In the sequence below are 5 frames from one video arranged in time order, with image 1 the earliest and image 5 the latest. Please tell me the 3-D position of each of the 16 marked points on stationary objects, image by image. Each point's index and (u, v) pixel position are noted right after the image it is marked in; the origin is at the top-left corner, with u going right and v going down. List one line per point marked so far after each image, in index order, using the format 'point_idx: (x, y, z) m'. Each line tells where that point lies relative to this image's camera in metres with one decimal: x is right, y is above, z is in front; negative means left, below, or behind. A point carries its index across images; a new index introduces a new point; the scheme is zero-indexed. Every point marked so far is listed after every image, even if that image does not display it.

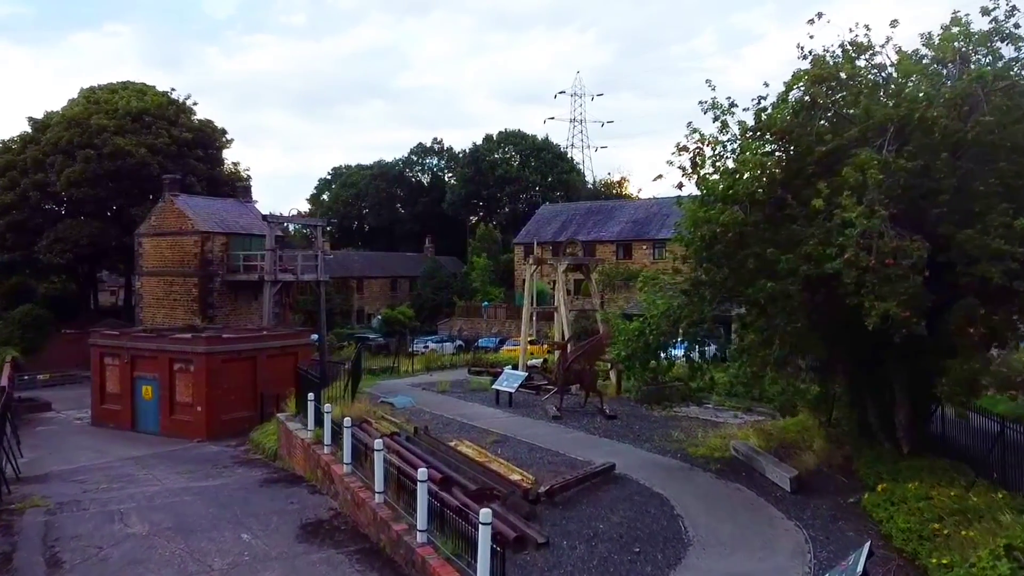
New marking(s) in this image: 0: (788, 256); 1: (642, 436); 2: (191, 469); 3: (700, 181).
0: (+2.6, +0.3, +10.1) m
1: (+1.8, -2.0, +14.5) m
2: (-5.1, -2.9, +17.0) m
3: (+2.0, +1.1, +11.6) m
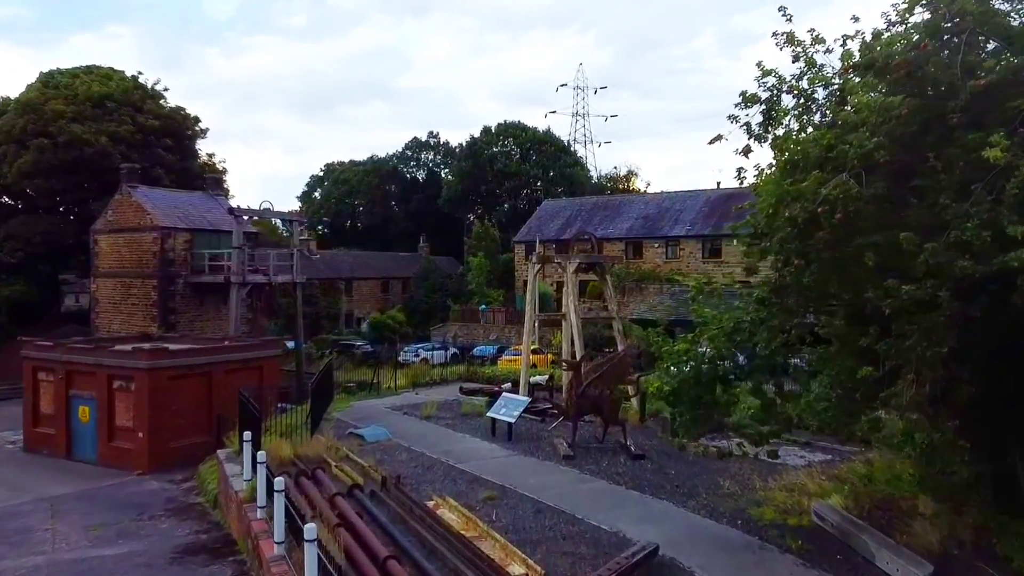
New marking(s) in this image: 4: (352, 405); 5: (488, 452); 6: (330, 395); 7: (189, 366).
0: (+2.6, +0.3, +6.7) m
1: (+1.8, -2.1, +11.0) m
2: (-5.1, -2.9, +13.5) m
3: (+2.0, +1.1, +8.1) m
4: (-2.7, -2.0, +18.2) m
5: (-0.3, -2.0, +13.4) m
6: (-3.1, -1.8, +17.6) m
7: (-5.9, -1.4, +19.6) m
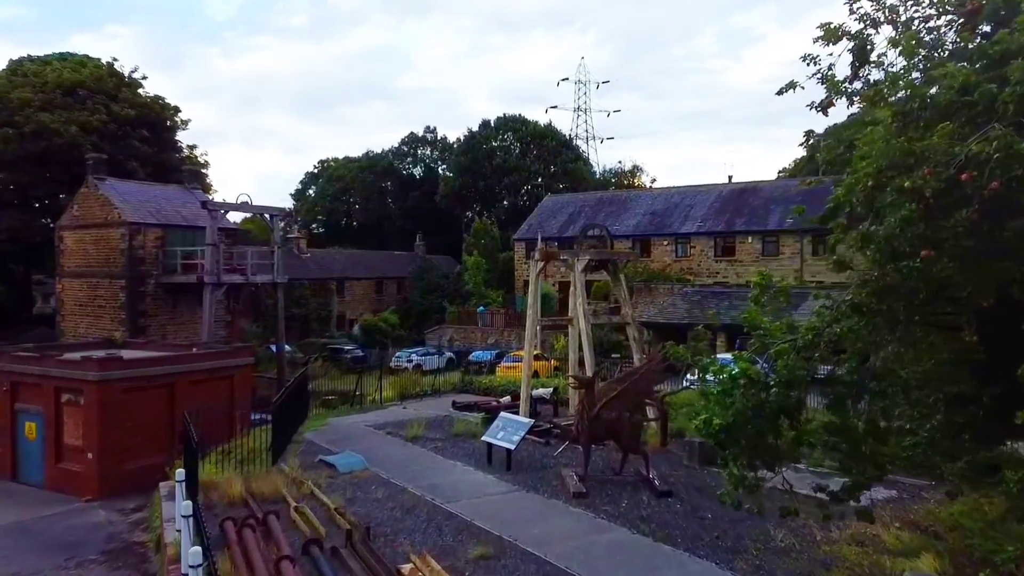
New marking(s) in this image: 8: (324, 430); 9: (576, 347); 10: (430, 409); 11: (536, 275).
0: (+2.6, +0.2, +4.4) m
1: (+1.7, -2.1, +8.8) m
2: (-5.1, -3.0, +11.3) m
3: (+2.0, +1.1, +5.9) m
4: (-2.7, -2.0, +16.0) m
5: (-0.3, -2.1, +11.2) m
6: (-3.1, -1.8, +15.3) m
7: (-5.9, -1.5, +17.3) m
8: (-2.6, -2.0, +15.2) m
9: (+1.0, -0.9, +16.6) m
10: (-1.3, -2.0, +17.5) m
11: (+0.4, +0.2, +15.7) m
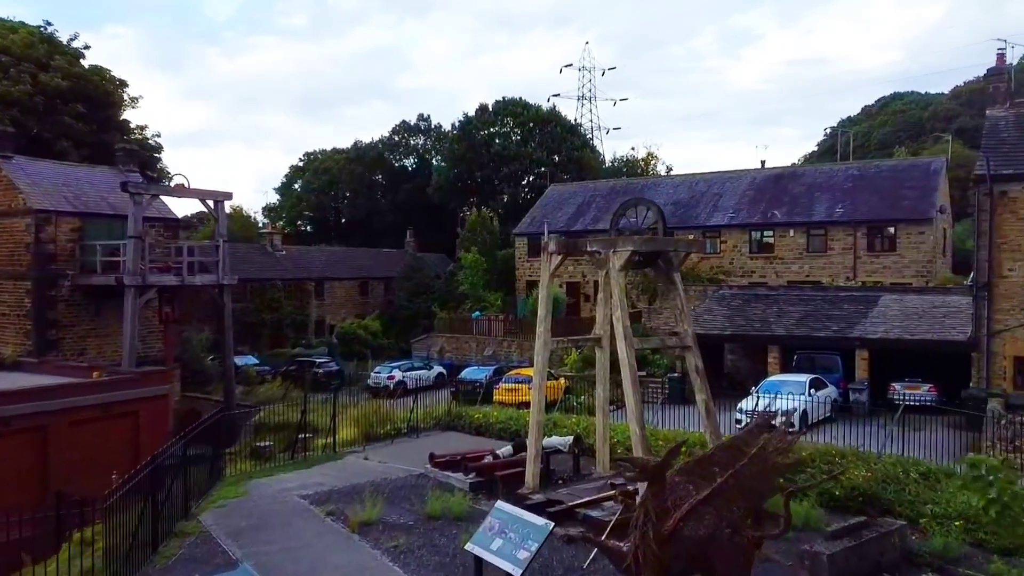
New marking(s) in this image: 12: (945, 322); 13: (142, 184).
0: (+2.6, +0.2, -0.5) m
1: (+1.8, -2.1, +3.8) m
2: (-5.1, -3.0, +6.3) m
3: (+2.1, +1.0, +0.9) m
4: (-2.7, -2.1, +11.0) m
5: (-0.3, -2.1, +6.2) m
6: (-3.0, -1.8, +10.4) m
7: (-5.9, -1.5, +12.4) m
8: (-2.6, -2.1, +10.2) m
9: (+1.0, -1.0, +11.6) m
10: (-1.3, -2.0, +12.6) m
11: (+0.4, +0.1, +10.7) m
12: (+7.7, -0.6, +19.0) m
13: (-6.7, +1.9, +19.4) m
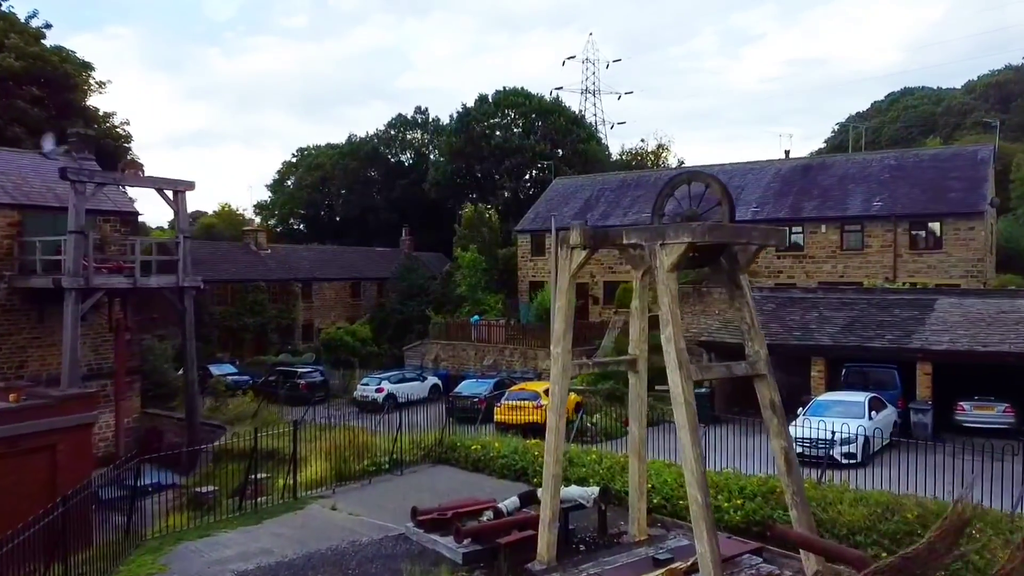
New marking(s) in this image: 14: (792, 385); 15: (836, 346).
0: (+2.7, +0.1, -3.3) m
1: (+1.8, -2.2, +1.1) m
2: (-5.0, -3.1, +3.6) m
3: (+2.1, +1.0, -1.8) m
4: (-2.6, -2.1, +8.3) m
5: (-0.2, -2.2, +3.5) m
6: (-3.0, -1.9, +7.7) m
7: (-5.8, -1.6, +9.6) m
8: (-2.6, -2.1, +7.5) m
9: (+1.1, -1.0, +8.9) m
10: (-1.3, -2.1, +9.8) m
11: (+0.4, +0.1, +8.0) m
12: (+7.7, -0.6, +16.3) m
13: (-6.6, +1.8, +16.7) m
14: (+5.0, -1.7, +19.3) m
15: (+5.3, -0.9, +17.5) m
